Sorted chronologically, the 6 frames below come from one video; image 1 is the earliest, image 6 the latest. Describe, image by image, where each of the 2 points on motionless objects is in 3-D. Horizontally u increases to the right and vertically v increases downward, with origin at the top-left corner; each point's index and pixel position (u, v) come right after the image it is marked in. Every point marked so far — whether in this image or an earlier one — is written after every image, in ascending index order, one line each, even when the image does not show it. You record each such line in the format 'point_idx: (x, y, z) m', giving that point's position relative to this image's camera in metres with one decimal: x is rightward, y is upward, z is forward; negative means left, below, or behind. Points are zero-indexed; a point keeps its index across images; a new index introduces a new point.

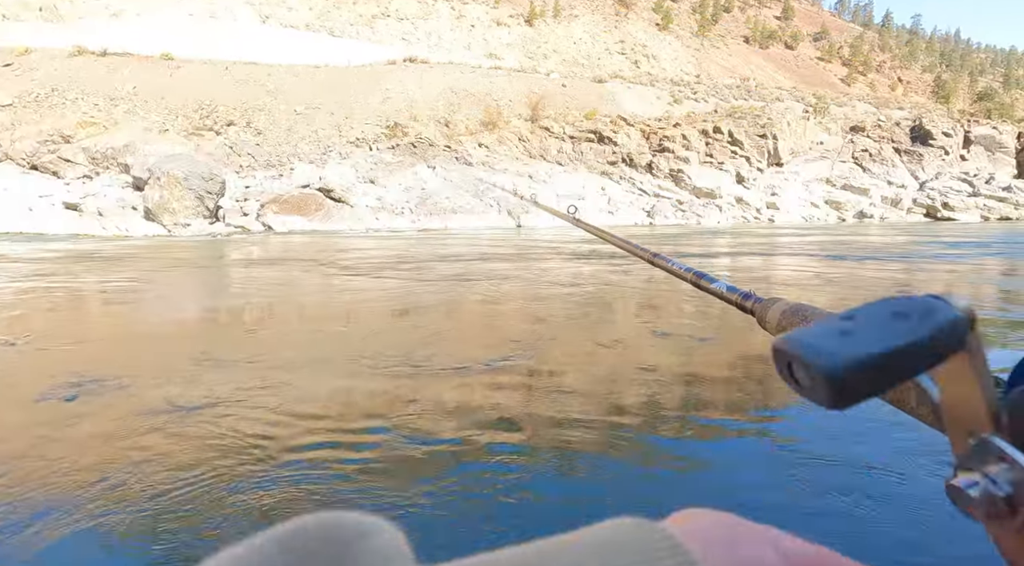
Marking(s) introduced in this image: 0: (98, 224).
0: (-6.1, +0.9, +11.2) m
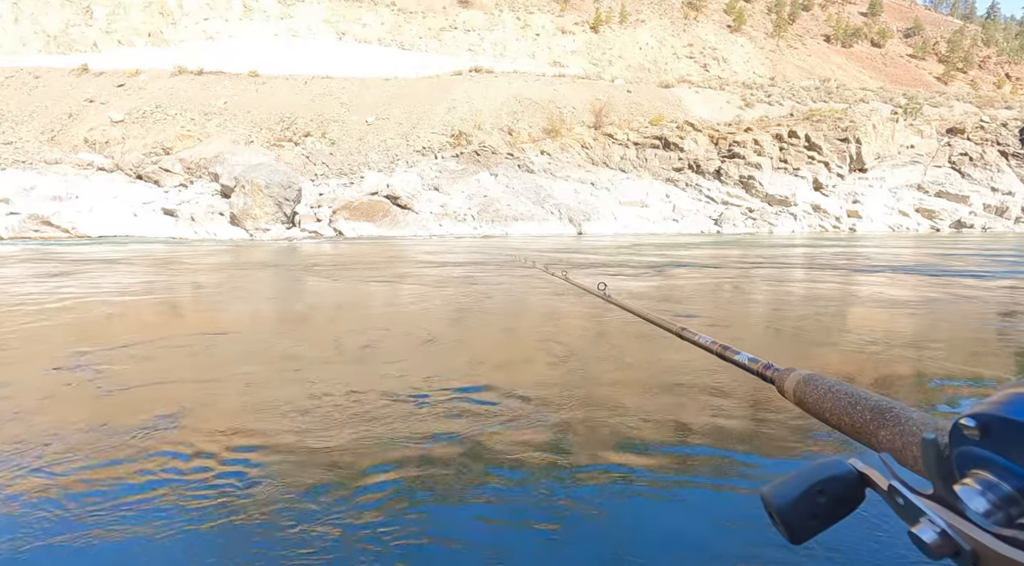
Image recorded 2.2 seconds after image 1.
0: (-5.1, +0.9, +12.2) m
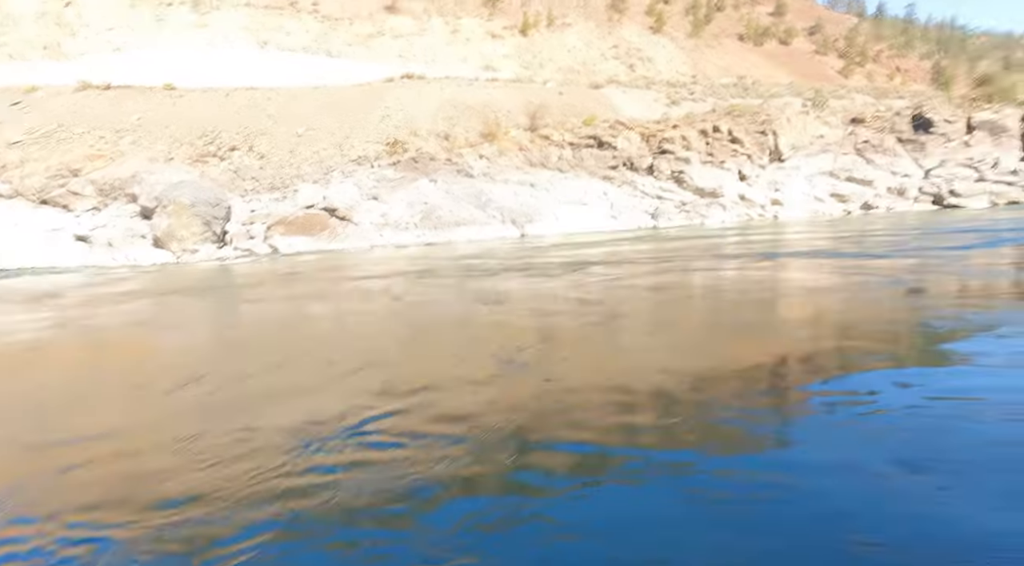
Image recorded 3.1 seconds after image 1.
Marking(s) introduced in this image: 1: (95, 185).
0: (-6.0, +0.4, +11.3) m
1: (-7.0, +1.6, +12.7) m
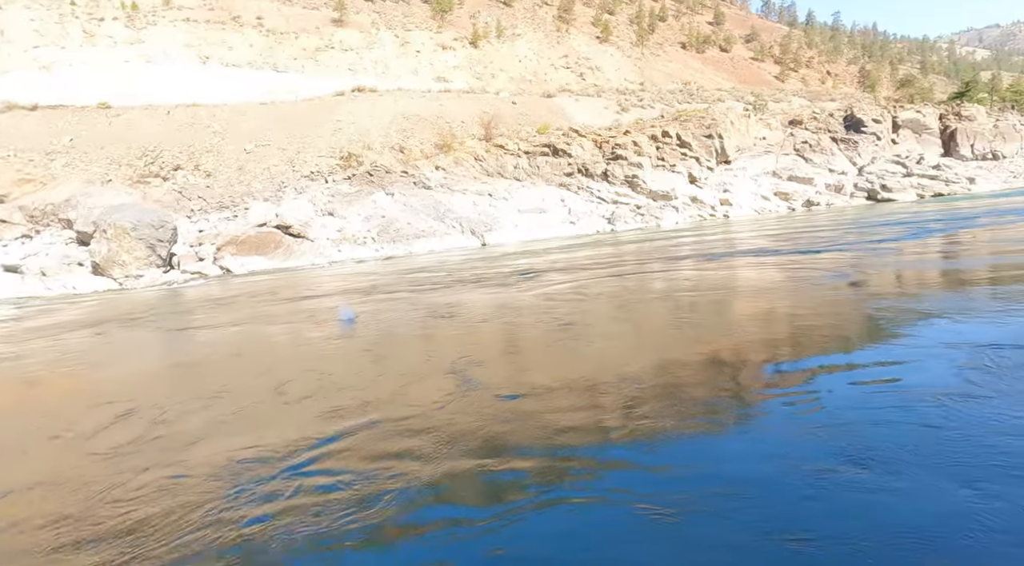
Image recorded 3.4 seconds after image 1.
0: (-6.5, -0.1, +10.6) m
1: (-7.7, +1.0, +11.8) m
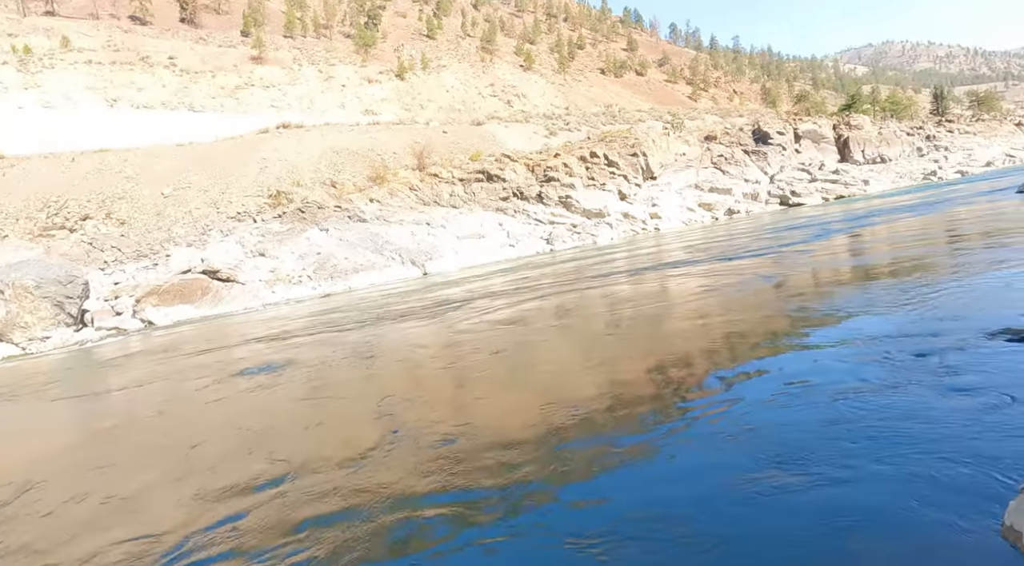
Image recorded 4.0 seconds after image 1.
0: (-7.2, -0.9, +9.5) m
1: (-8.6, 0.0, +10.6) m
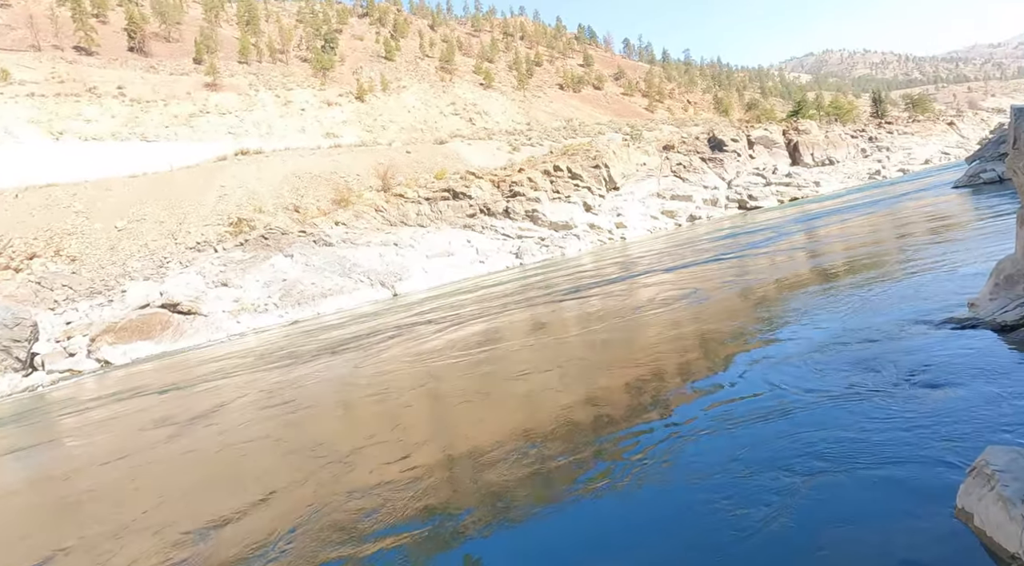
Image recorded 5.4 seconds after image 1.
0: (-7.4, -1.5, +8.8) m
1: (-8.9, -0.7, +9.8) m
